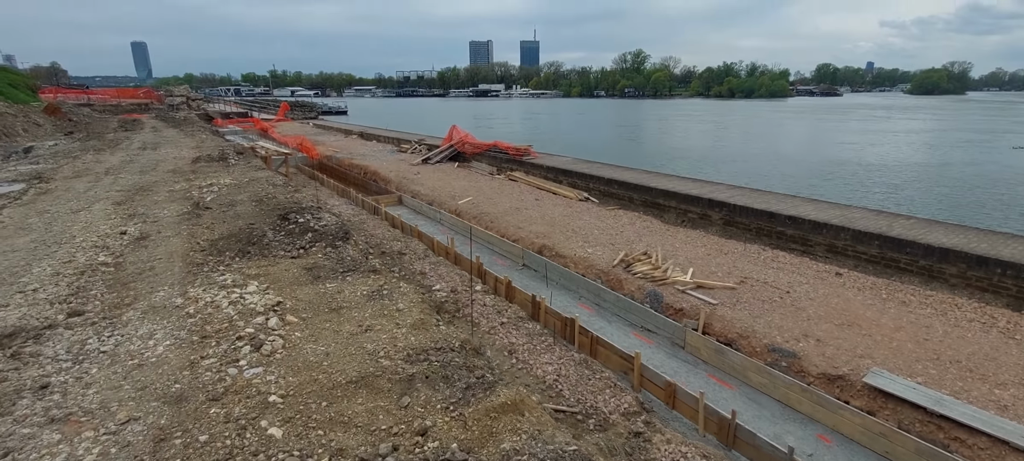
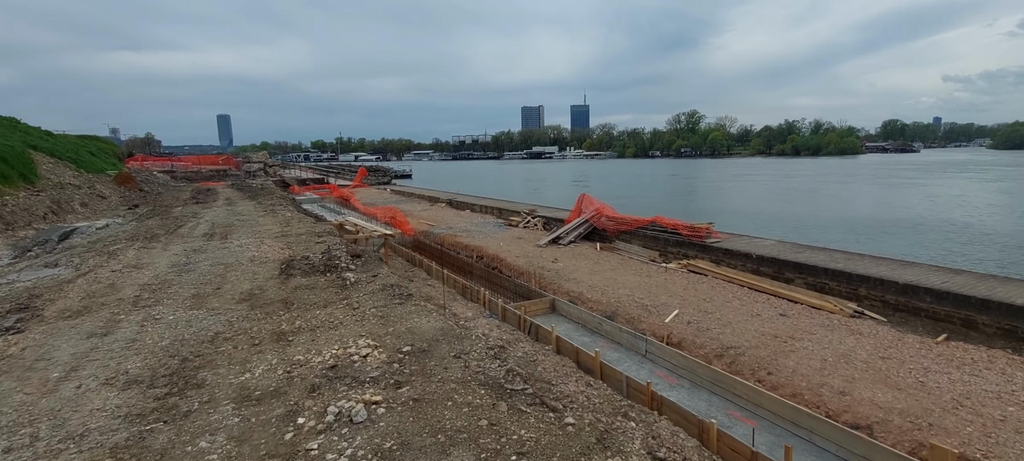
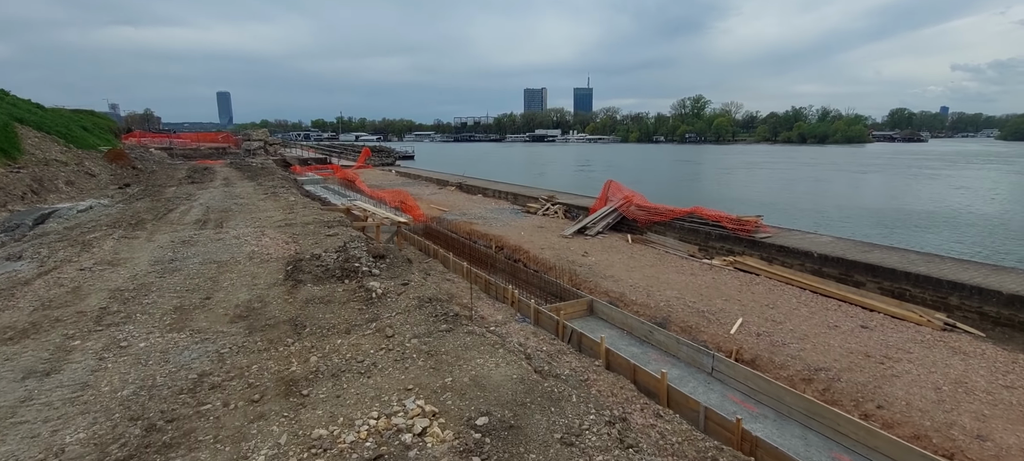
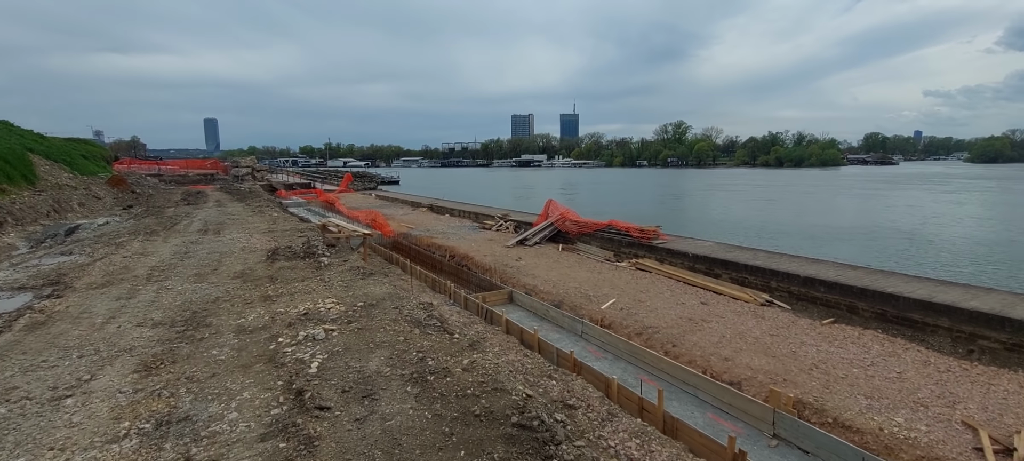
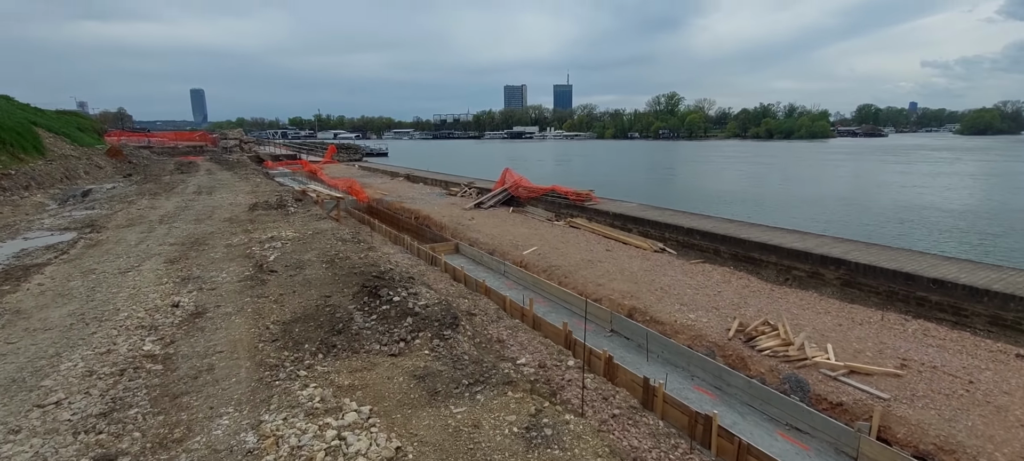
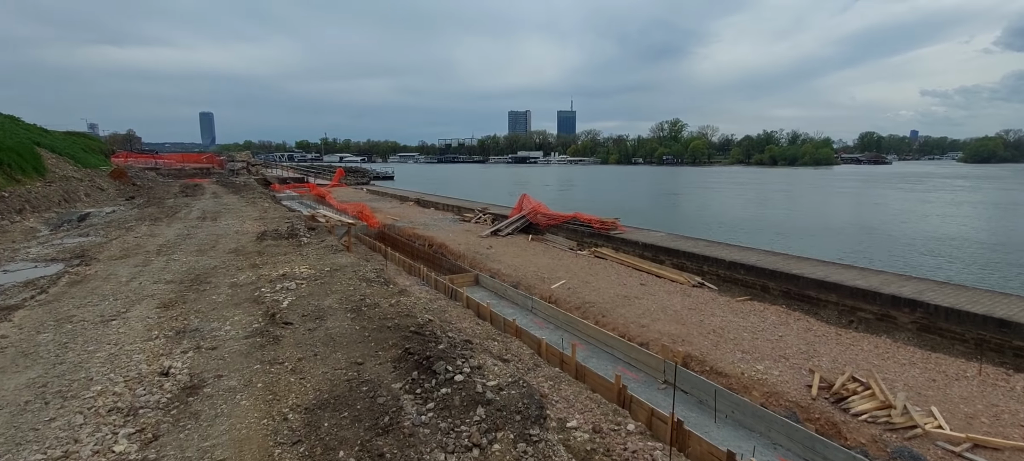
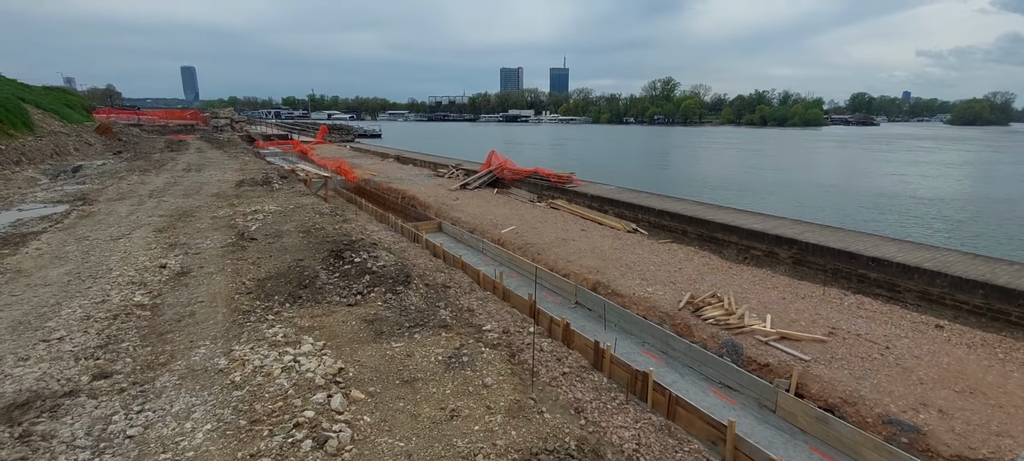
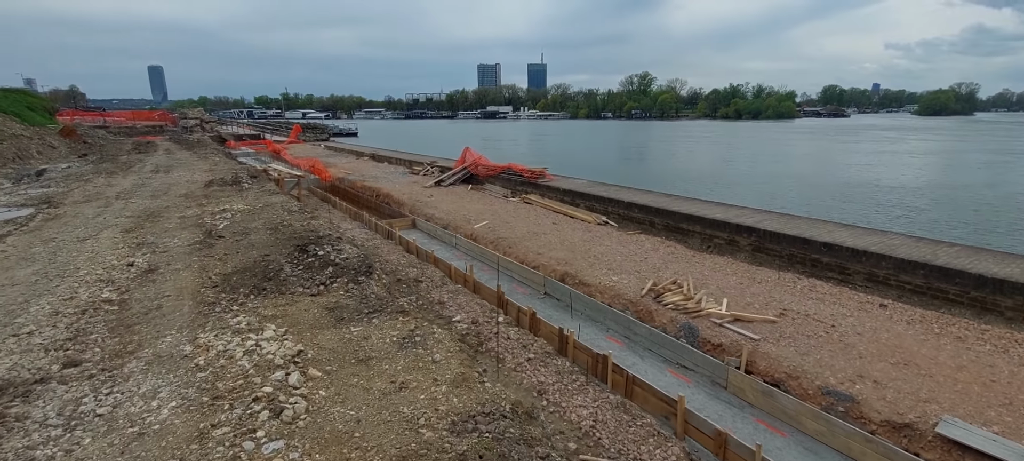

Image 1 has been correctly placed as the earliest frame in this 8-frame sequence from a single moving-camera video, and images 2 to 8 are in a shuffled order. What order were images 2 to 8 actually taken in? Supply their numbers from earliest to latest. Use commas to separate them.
8, 7, 5, 6, 4, 2, 3
